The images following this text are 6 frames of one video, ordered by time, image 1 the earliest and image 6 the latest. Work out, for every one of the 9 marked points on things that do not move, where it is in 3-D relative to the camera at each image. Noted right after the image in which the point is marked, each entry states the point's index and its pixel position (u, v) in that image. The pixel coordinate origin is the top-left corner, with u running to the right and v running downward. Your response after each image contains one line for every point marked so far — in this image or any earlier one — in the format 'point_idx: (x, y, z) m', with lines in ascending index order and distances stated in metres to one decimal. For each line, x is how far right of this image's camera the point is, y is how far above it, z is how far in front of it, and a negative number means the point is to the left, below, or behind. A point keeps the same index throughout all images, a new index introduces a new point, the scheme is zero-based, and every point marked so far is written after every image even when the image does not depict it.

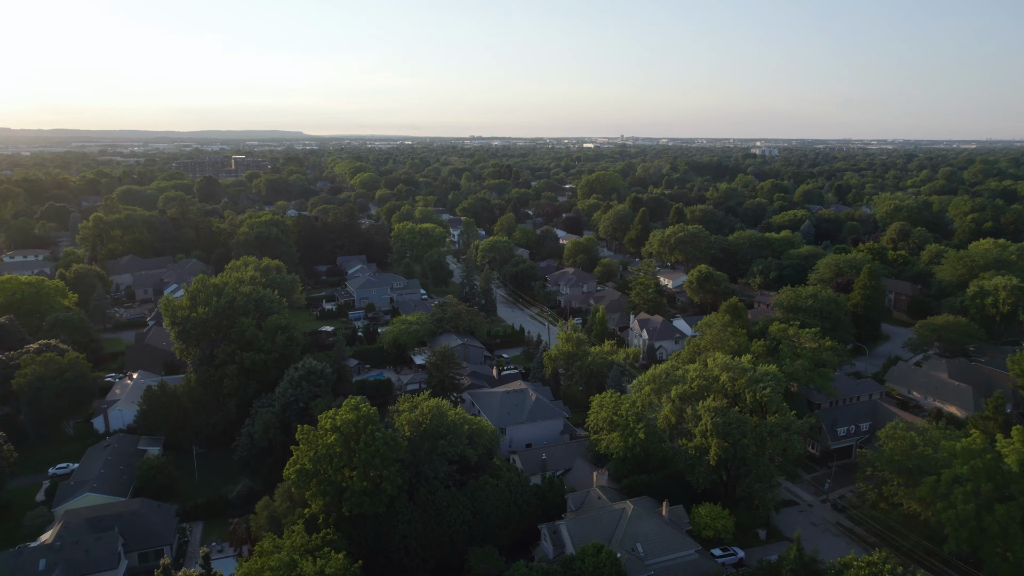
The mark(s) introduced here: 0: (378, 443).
0: (-3.8, -4.4, +19.2) m
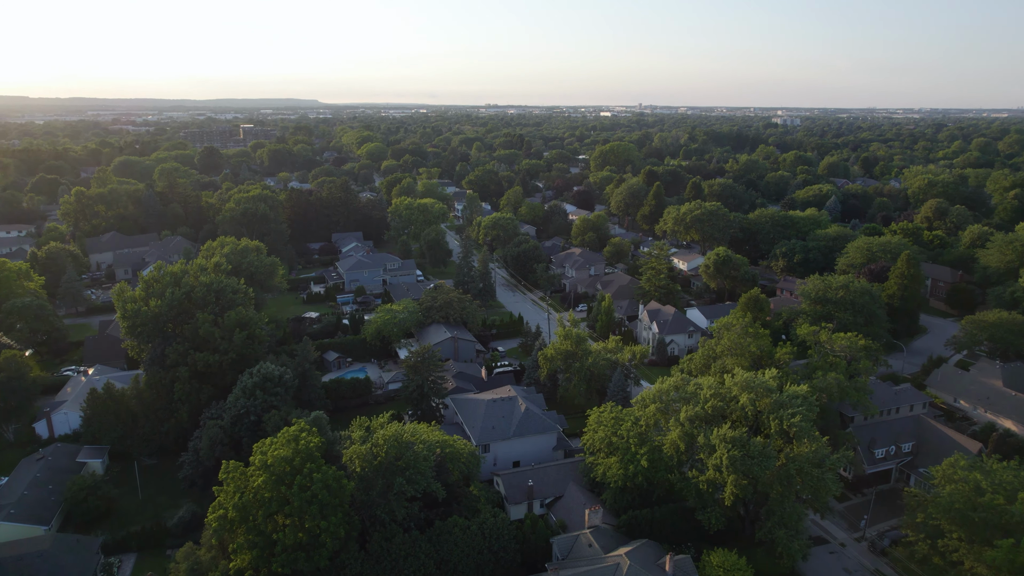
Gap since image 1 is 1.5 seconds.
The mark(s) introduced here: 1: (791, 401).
0: (-4.6, -4.6, +15.6) m
1: (+7.8, -3.2, +18.9) m
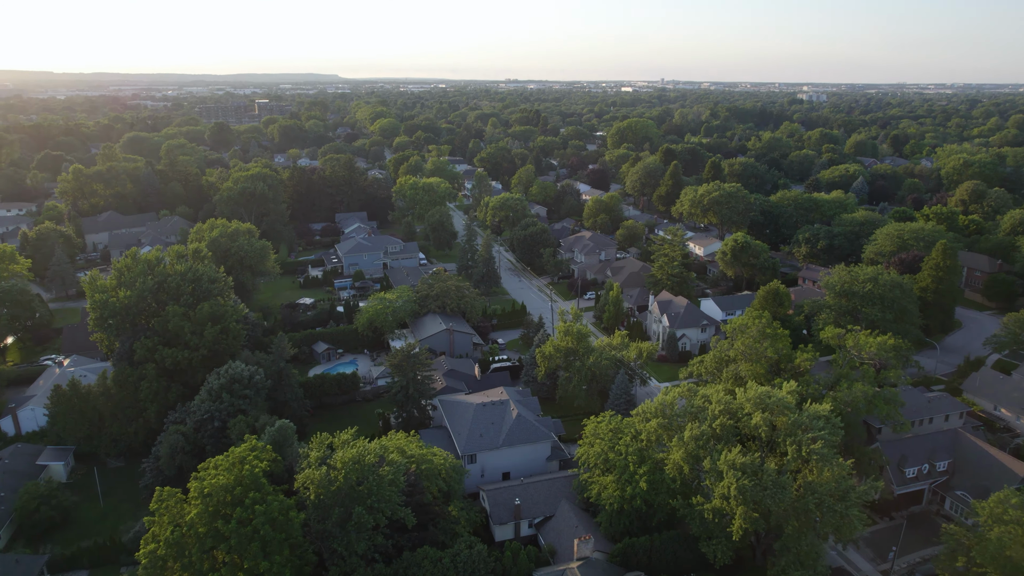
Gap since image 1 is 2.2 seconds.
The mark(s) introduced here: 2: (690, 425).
0: (-5.2, -4.7, +13.6) m
1: (+7.3, -3.3, +16.4) m
2: (+4.7, -3.7, +17.9) m
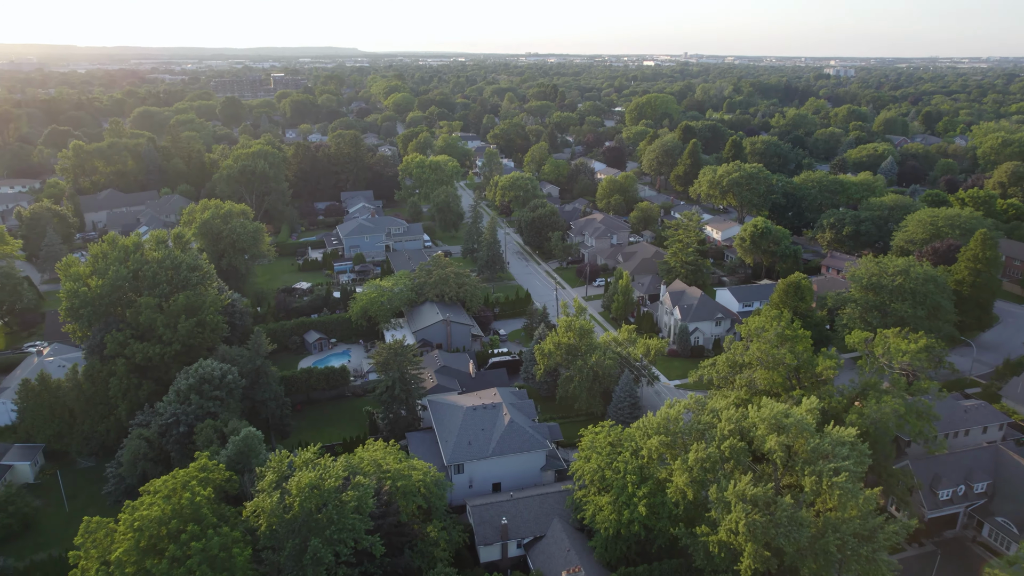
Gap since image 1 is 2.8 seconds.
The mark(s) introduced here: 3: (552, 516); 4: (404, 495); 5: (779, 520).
0: (-5.7, -4.8, +11.9) m
1: (+6.9, -3.4, +14.4) m
2: (+4.4, -3.7, +15.9) m
3: (+1.1, -6.3, +18.6) m
4: (-2.7, -5.2, +16.6) m
5: (+5.5, -4.7, +13.7) m
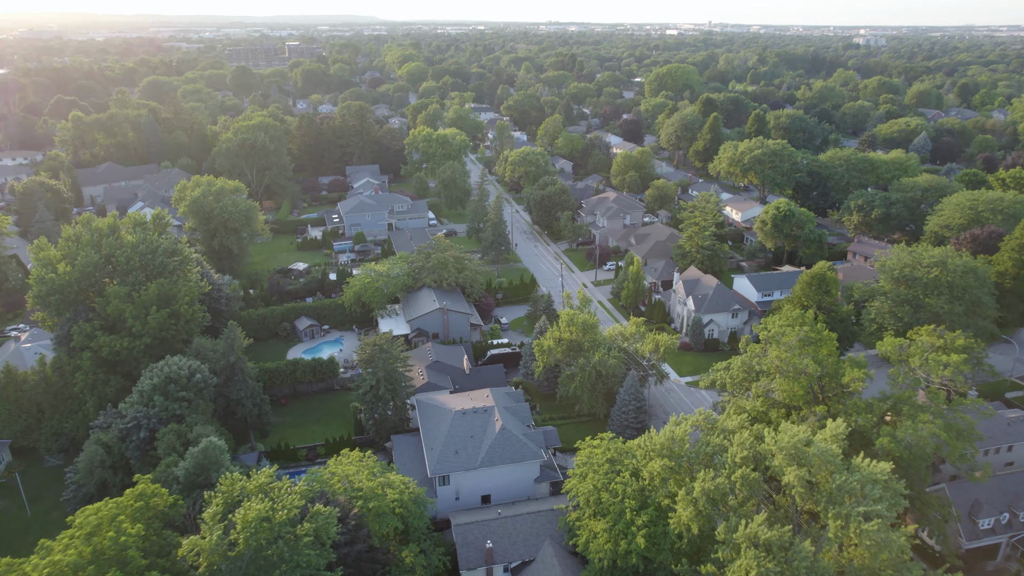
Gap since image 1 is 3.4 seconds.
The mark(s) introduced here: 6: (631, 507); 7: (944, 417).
0: (-6.1, -5.0, +10.3) m
1: (+6.5, -3.6, +12.4) m
2: (+4.0, -3.8, +14.0) m
3: (+0.8, -6.3, +16.8) m
4: (-3.0, -5.2, +14.9) m
5: (+5.0, -5.0, +11.8) m
6: (+2.6, -4.9, +14.9) m
7: (+10.4, -3.2, +16.2) m
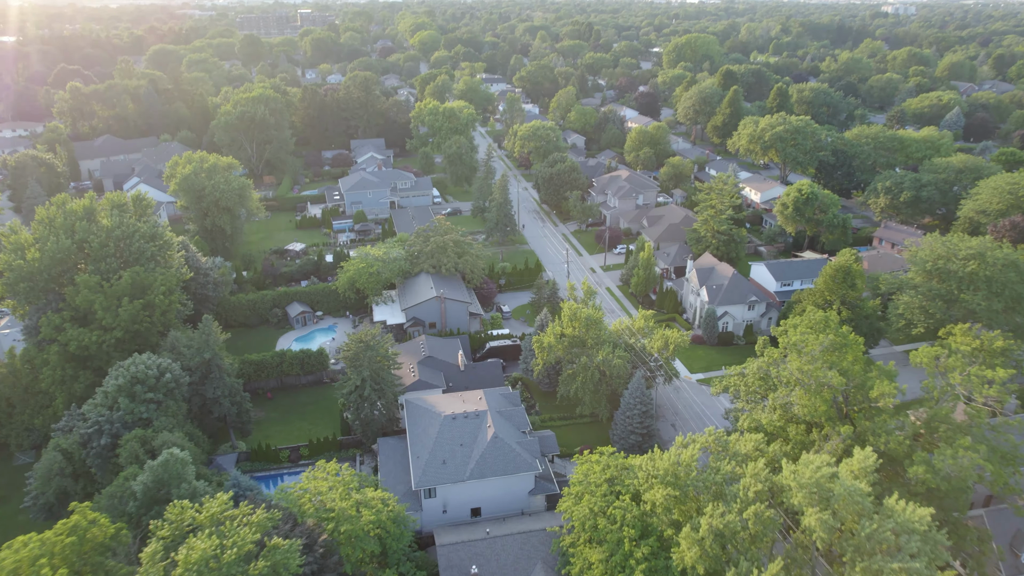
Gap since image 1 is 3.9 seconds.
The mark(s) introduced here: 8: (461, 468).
0: (-6.5, -5.2, +9.0) m
1: (+6.2, -3.9, +10.7) m
2: (+3.7, -4.0, +12.4) m
3: (+0.5, -6.3, +15.4) m
4: (-3.3, -5.2, +13.5) m
5: (+4.7, -5.2, +10.2) m
6: (+2.3, -5.0, +13.4) m
7: (+10.2, -3.3, +14.4) m
8: (-1.3, -4.7, +17.3) m
